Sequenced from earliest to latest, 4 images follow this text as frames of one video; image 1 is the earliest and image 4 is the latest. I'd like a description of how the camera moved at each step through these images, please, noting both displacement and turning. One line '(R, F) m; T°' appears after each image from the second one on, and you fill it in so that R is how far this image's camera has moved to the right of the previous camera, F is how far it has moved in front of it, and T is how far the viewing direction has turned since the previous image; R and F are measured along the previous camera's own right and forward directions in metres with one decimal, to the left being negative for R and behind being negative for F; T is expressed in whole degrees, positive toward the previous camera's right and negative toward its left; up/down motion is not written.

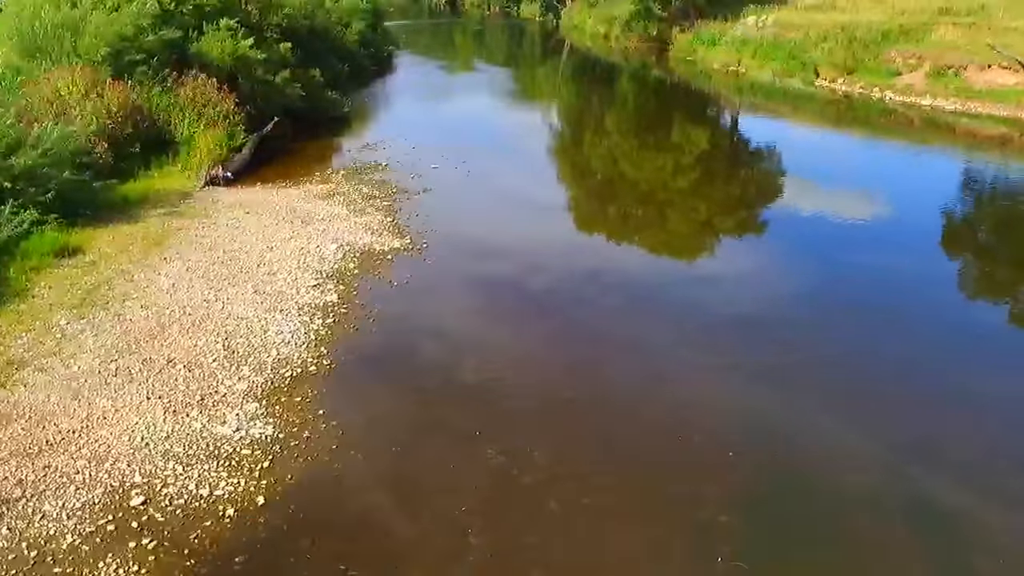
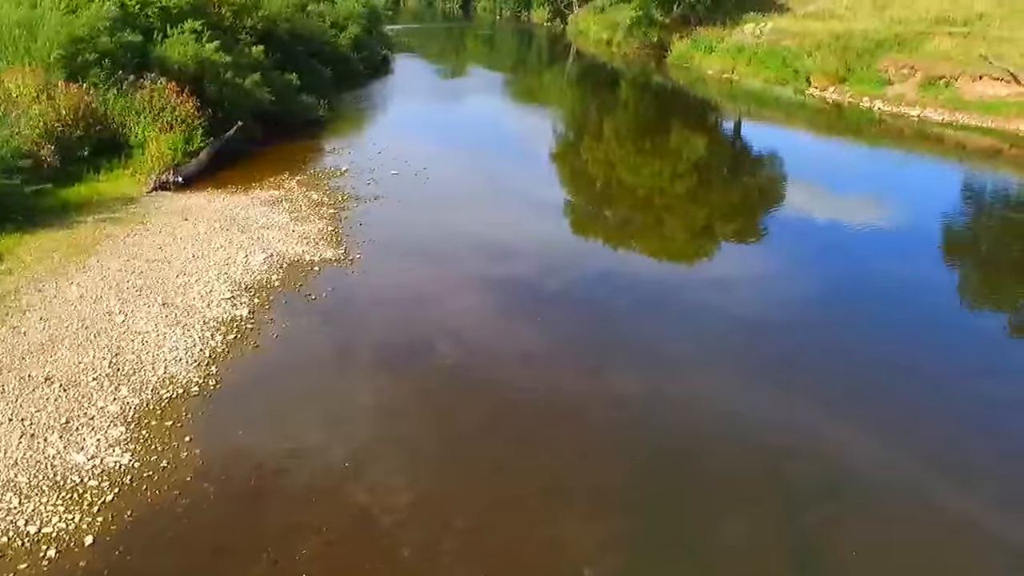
(+0.8, +0.3) m; -1°
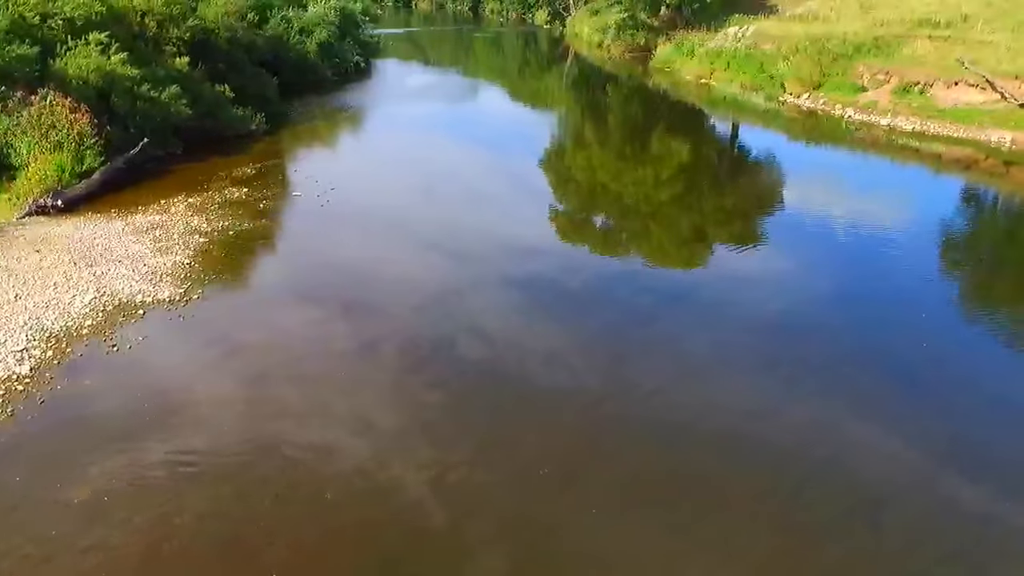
(+1.5, +0.8) m; -1°
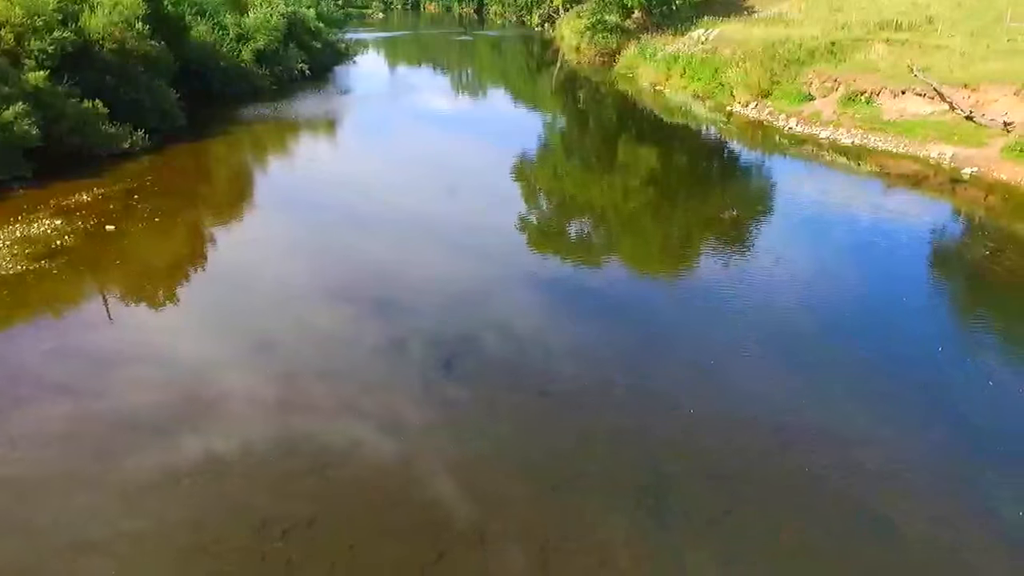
(+2.3, +1.3) m; -1°
